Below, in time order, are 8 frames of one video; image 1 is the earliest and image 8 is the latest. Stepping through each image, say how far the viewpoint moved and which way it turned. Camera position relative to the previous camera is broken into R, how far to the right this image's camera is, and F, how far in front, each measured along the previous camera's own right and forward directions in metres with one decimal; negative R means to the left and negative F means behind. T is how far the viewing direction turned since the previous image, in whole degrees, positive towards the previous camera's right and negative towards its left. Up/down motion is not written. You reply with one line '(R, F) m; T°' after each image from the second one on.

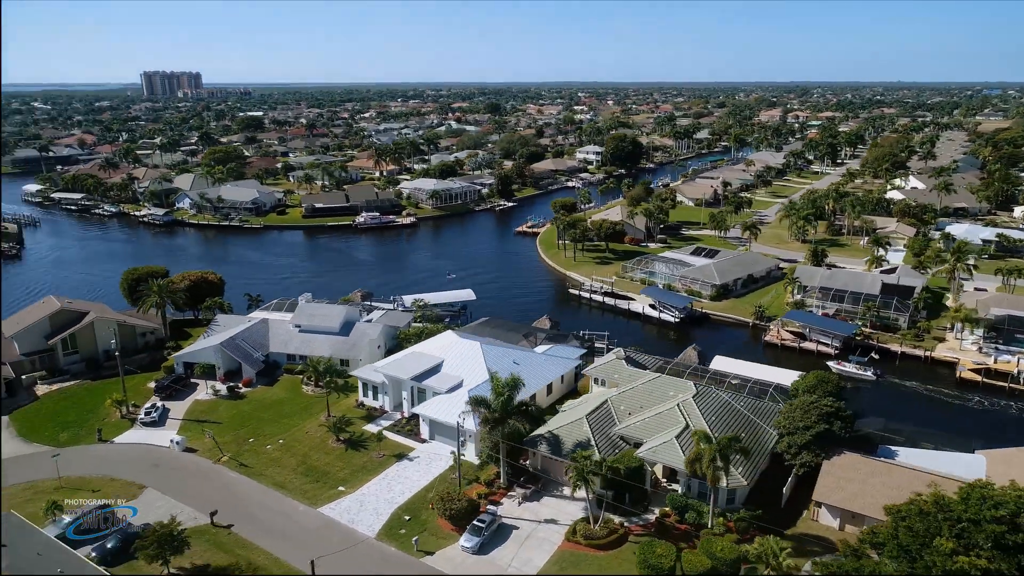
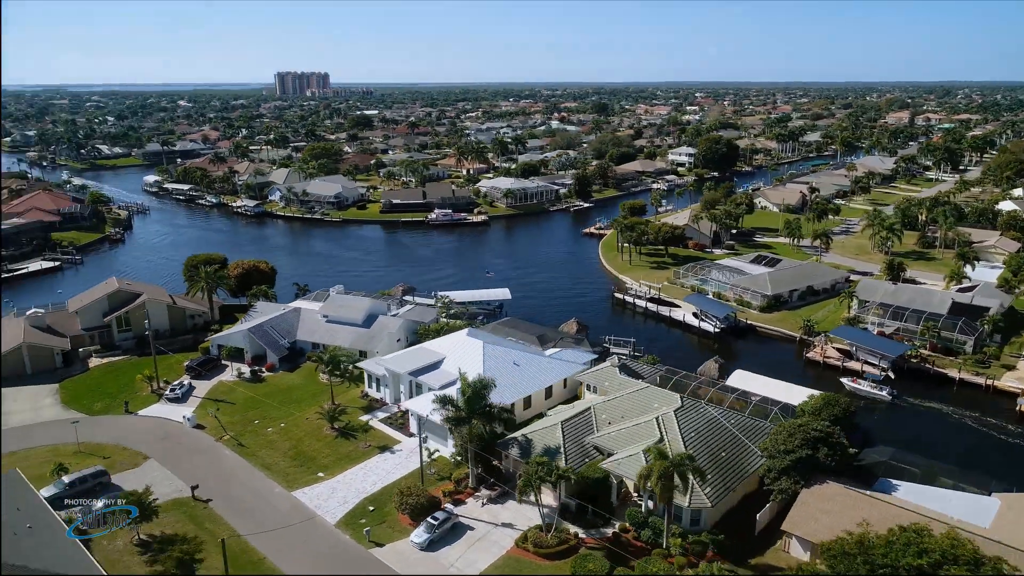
(+6.0, +0.7) m; -9°
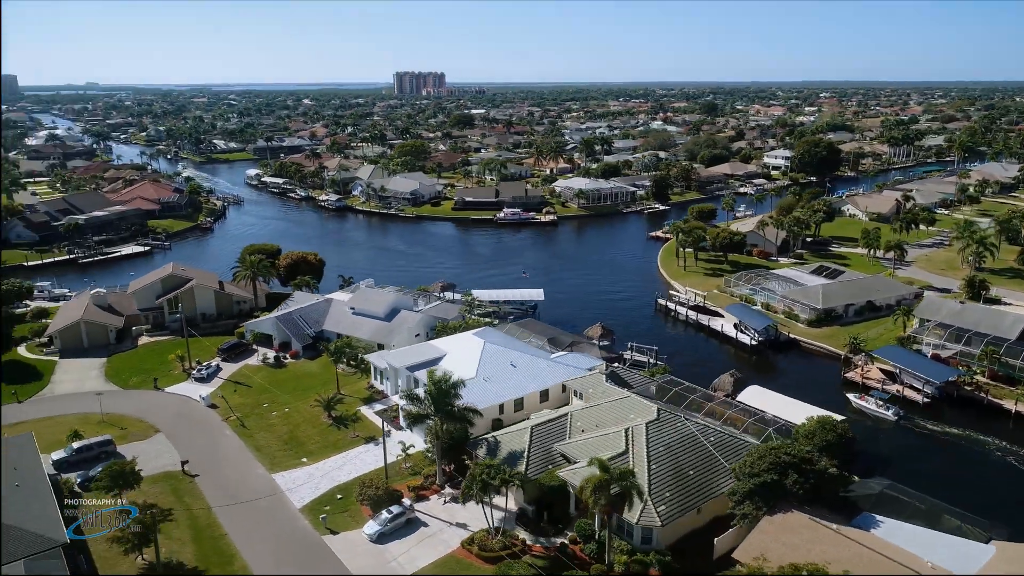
(+6.0, +0.7) m; -9°
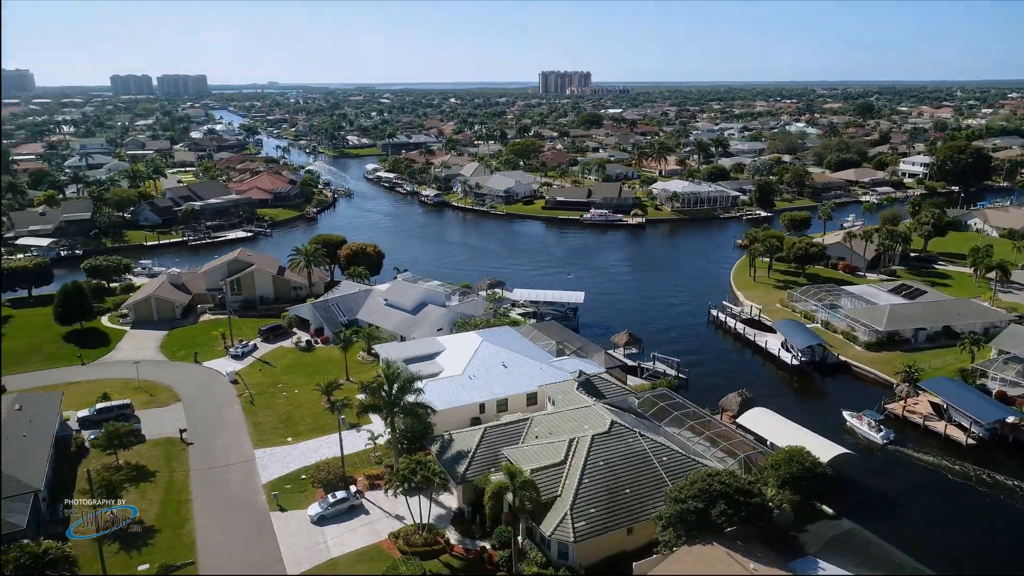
(+8.0, +1.0) m; -11°
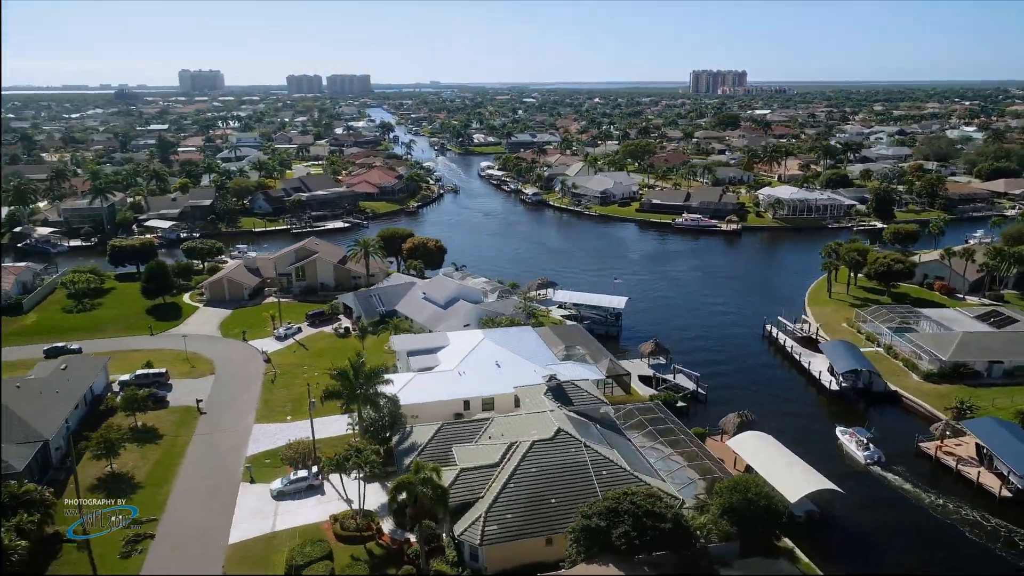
(+8.0, +0.9) m; -12°
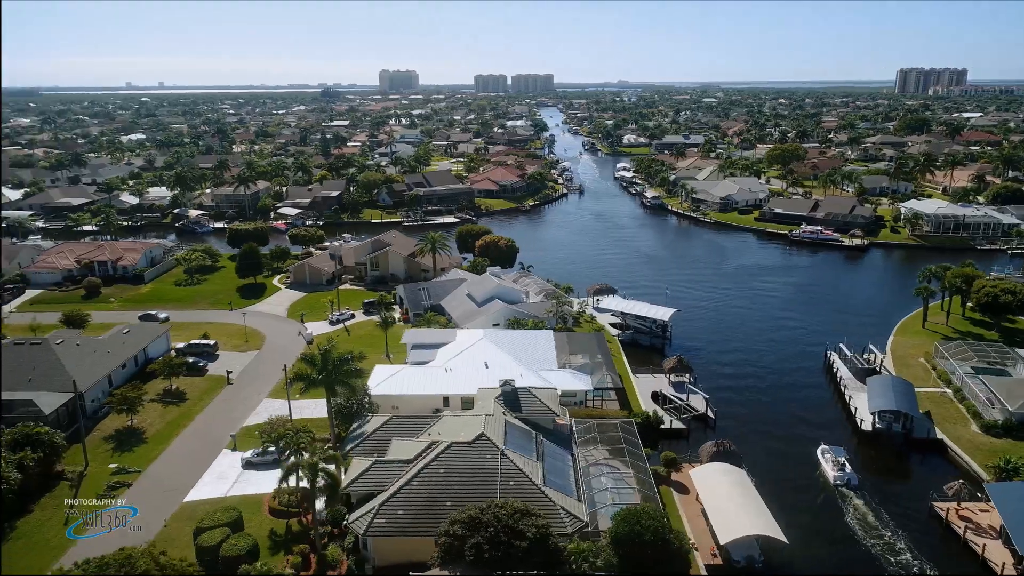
(+10.0, +1.3) m; -14°
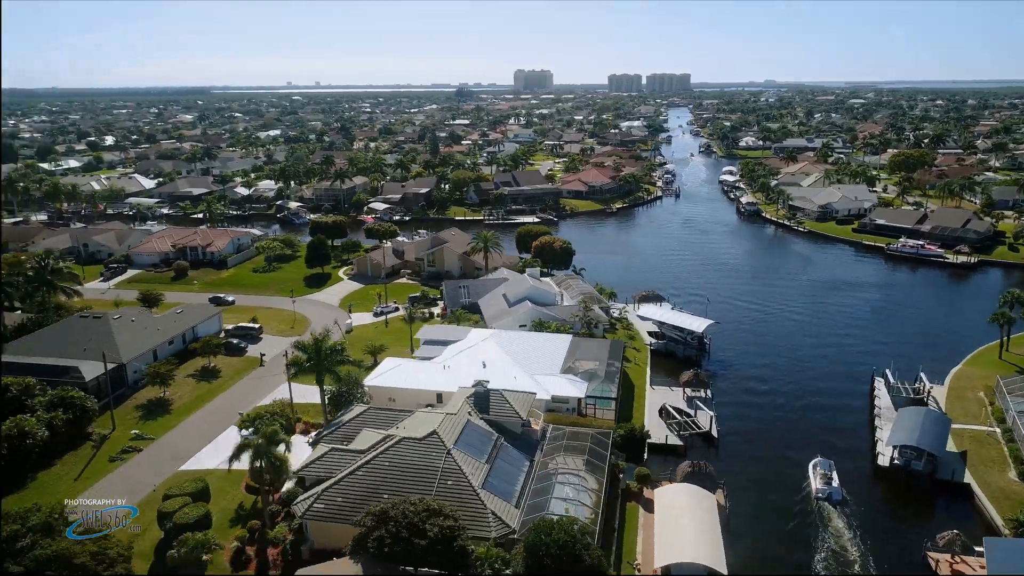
(+7.1, +0.6) m; -10°
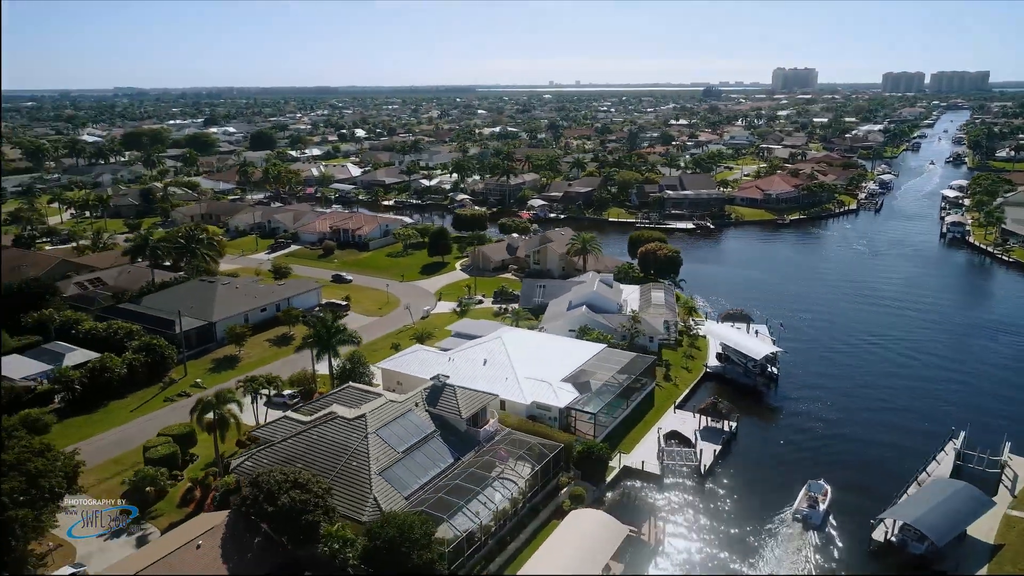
(+12.8, +2.1) m; -19°
